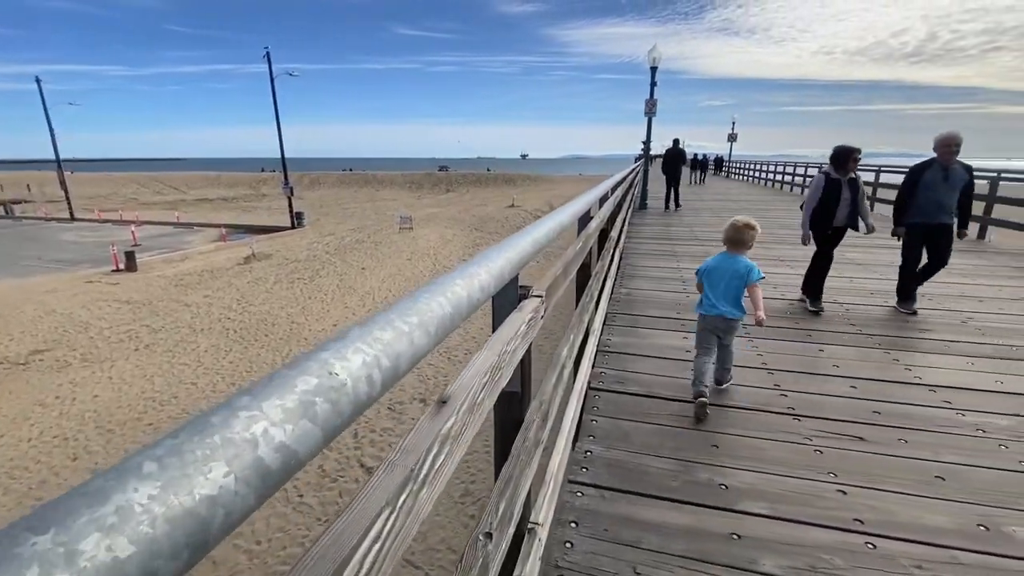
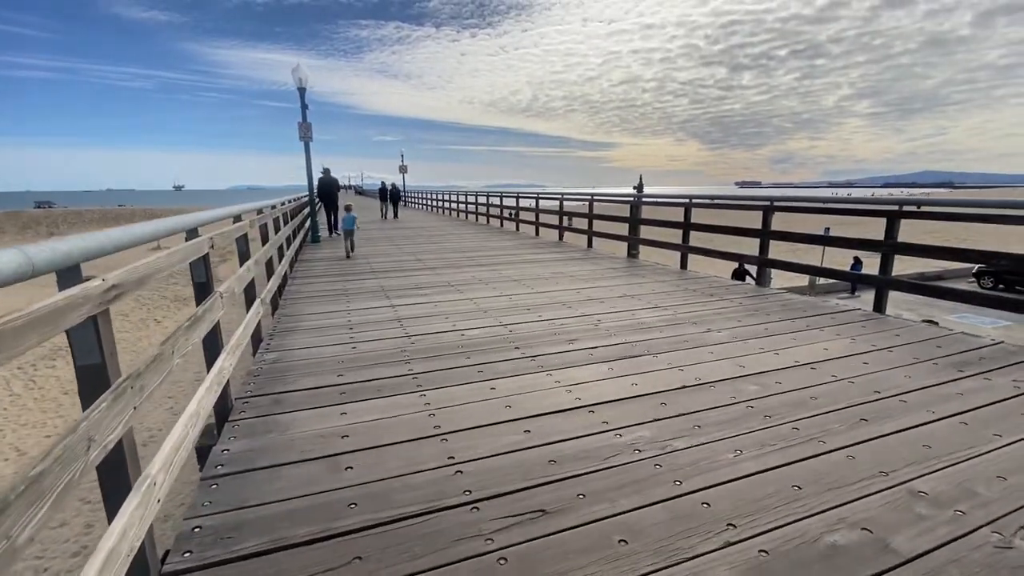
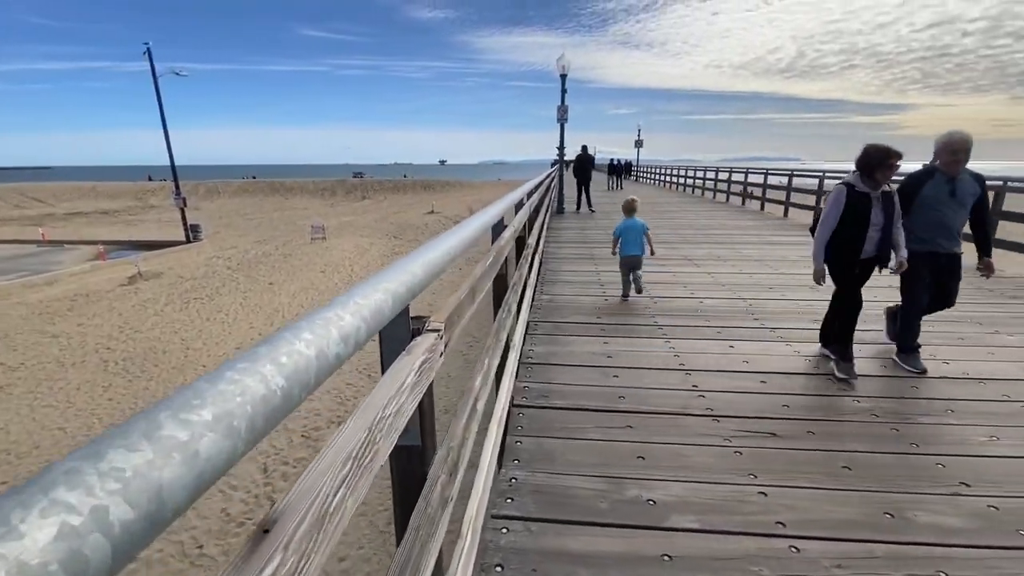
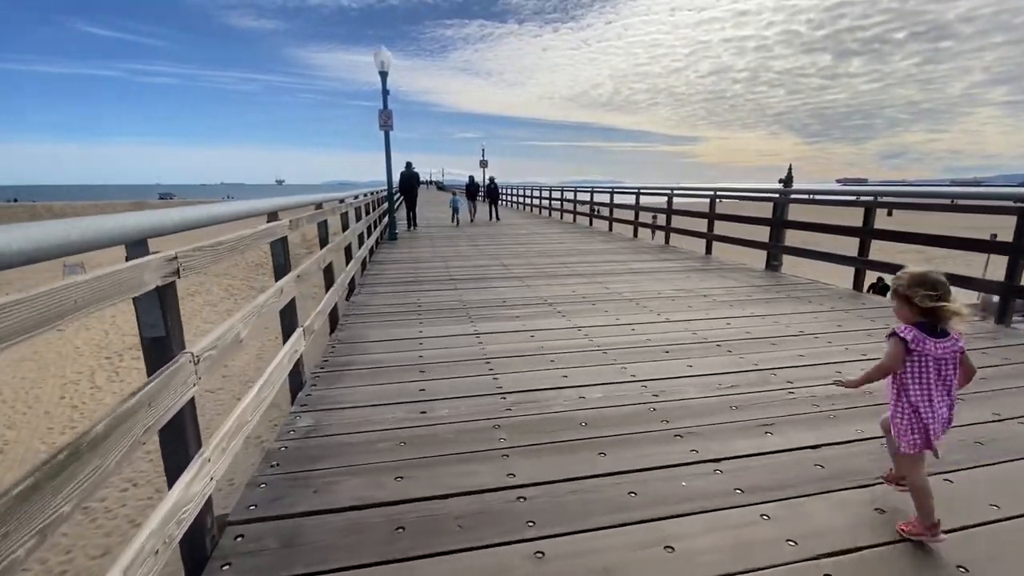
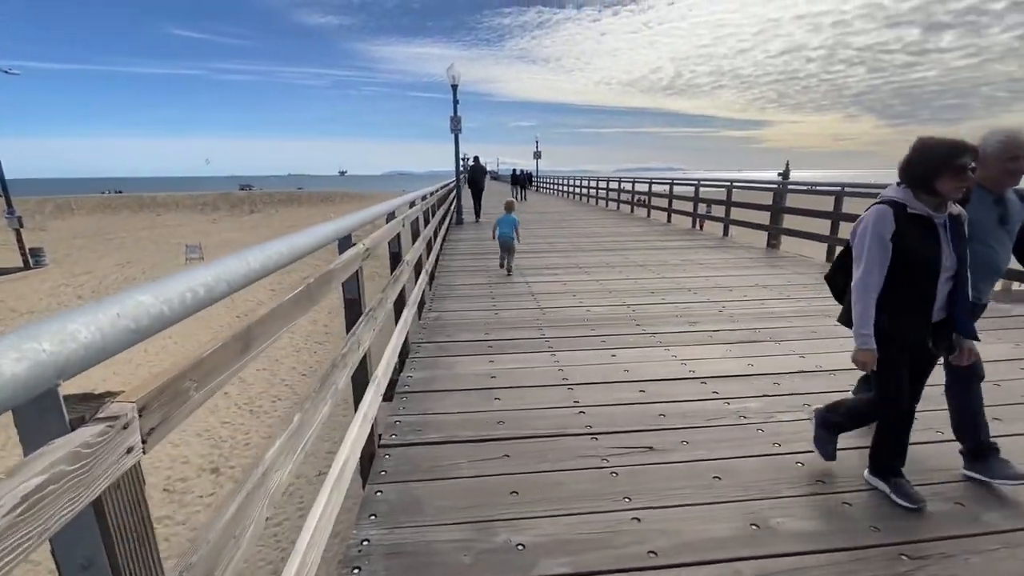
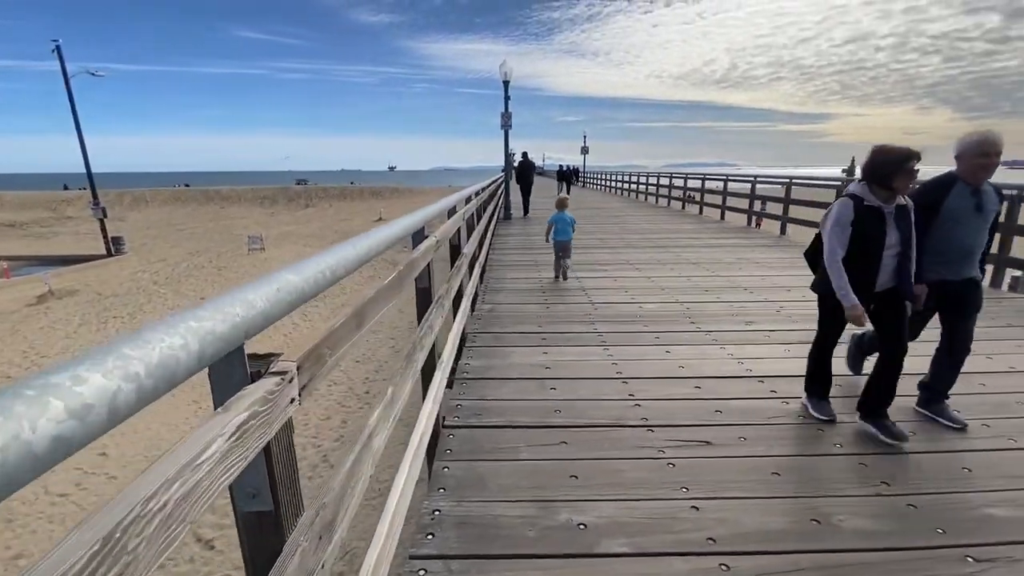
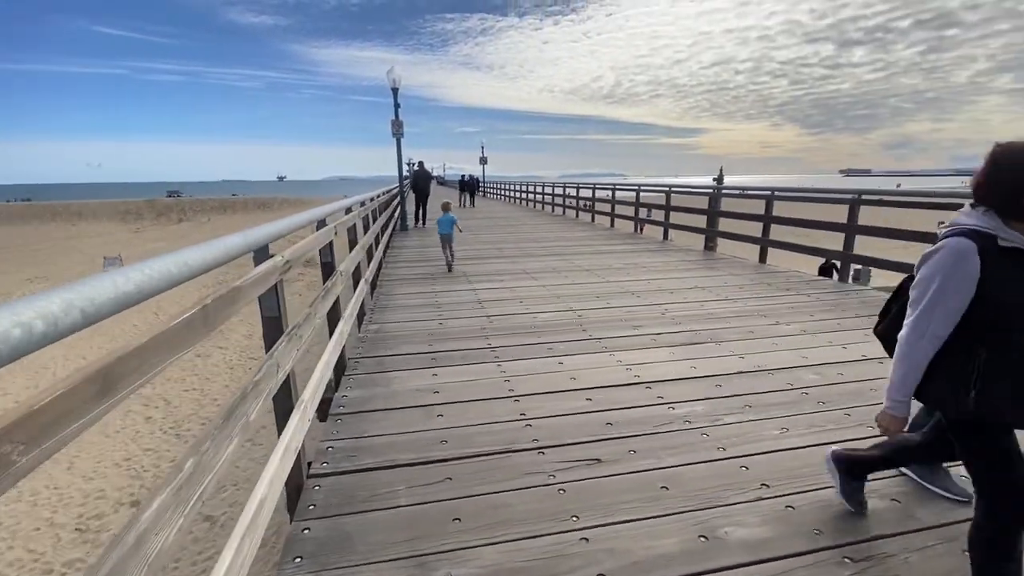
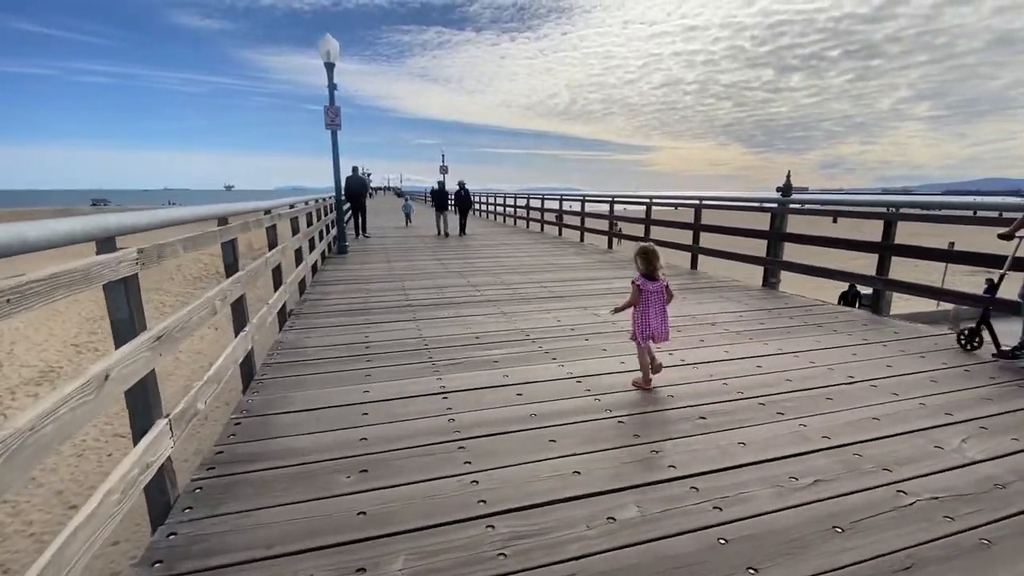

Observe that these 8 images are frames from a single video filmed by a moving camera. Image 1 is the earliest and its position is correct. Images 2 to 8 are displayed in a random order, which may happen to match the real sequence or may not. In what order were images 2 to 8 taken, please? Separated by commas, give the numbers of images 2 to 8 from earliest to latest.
3, 6, 5, 7, 2, 4, 8
